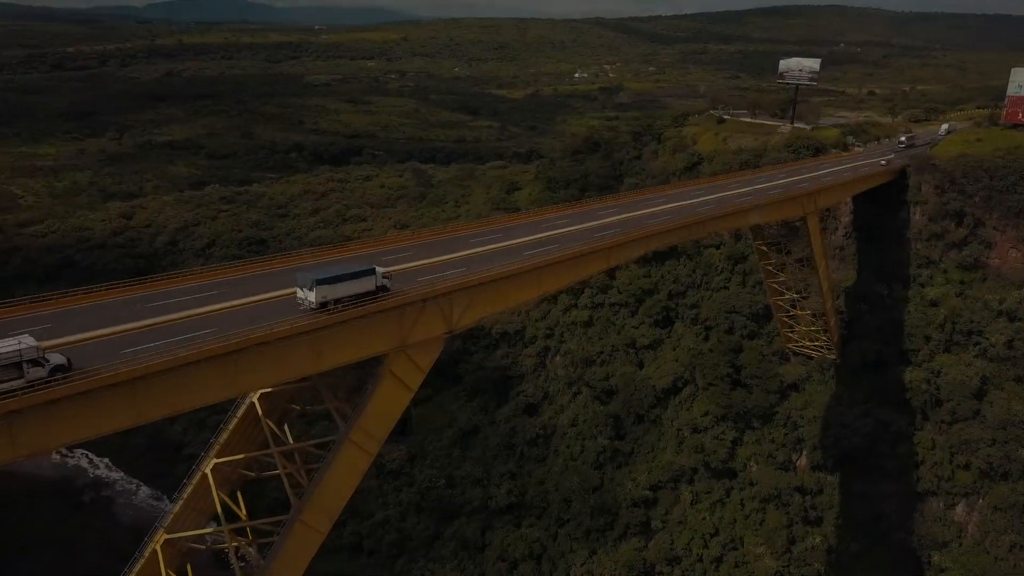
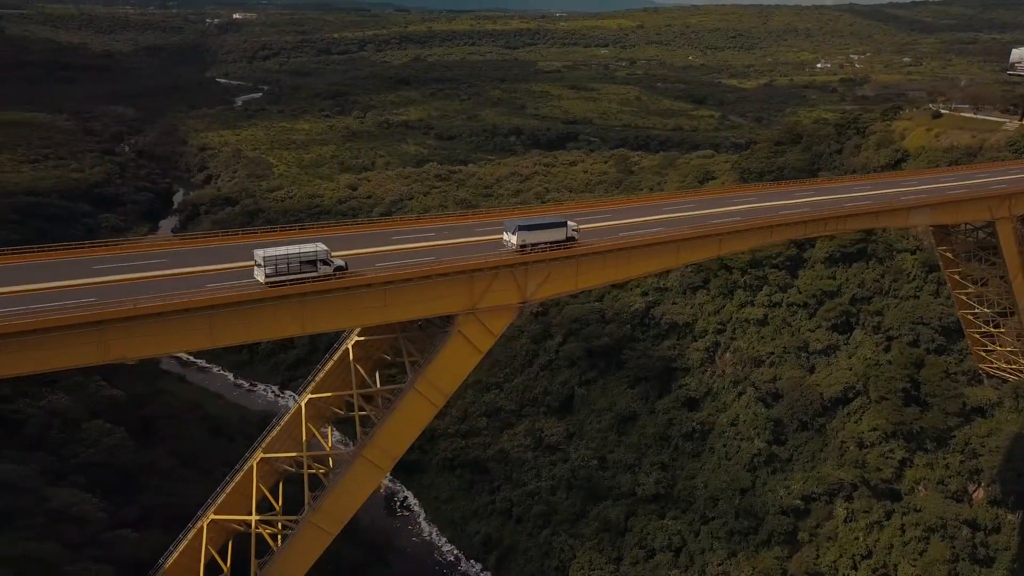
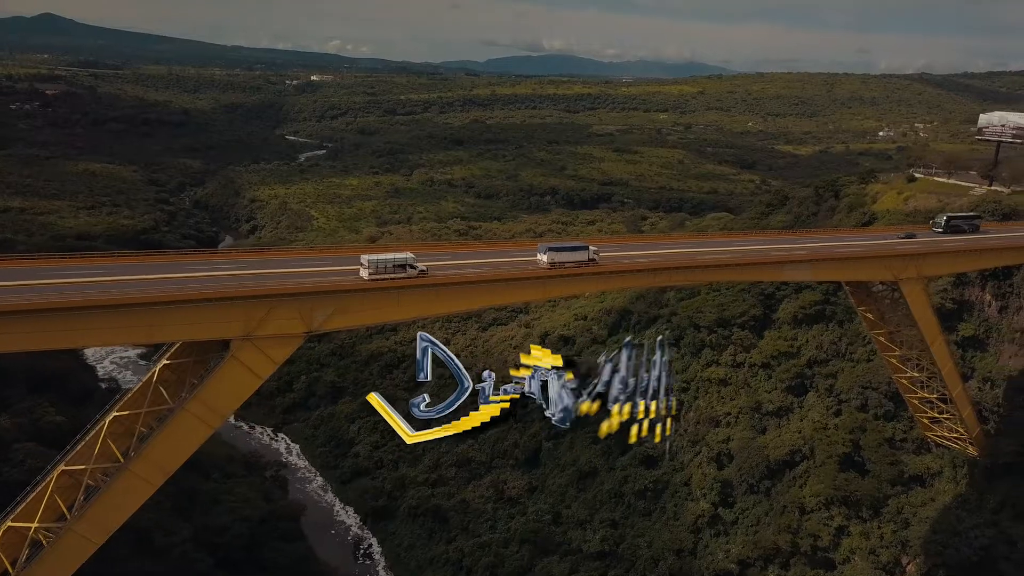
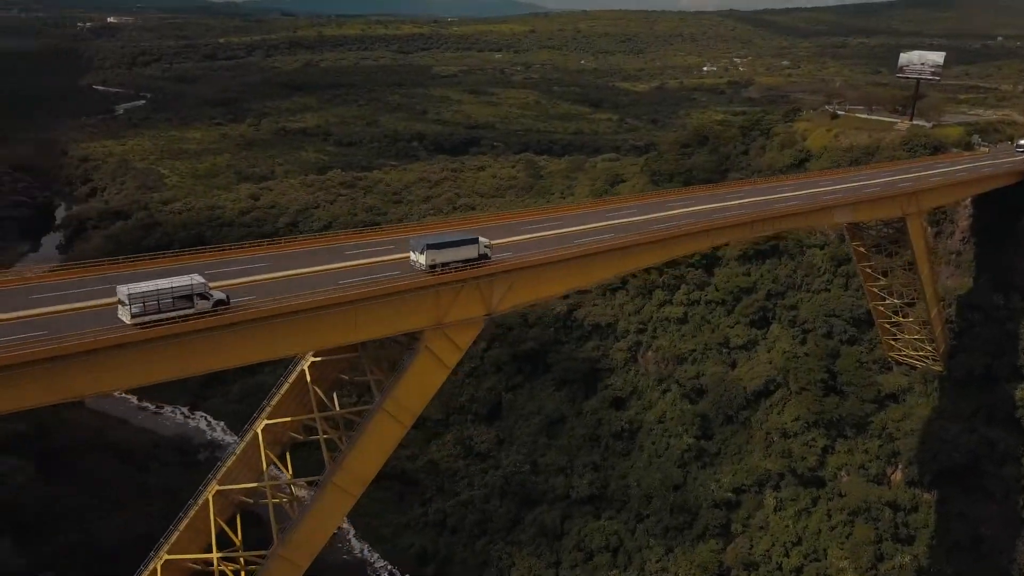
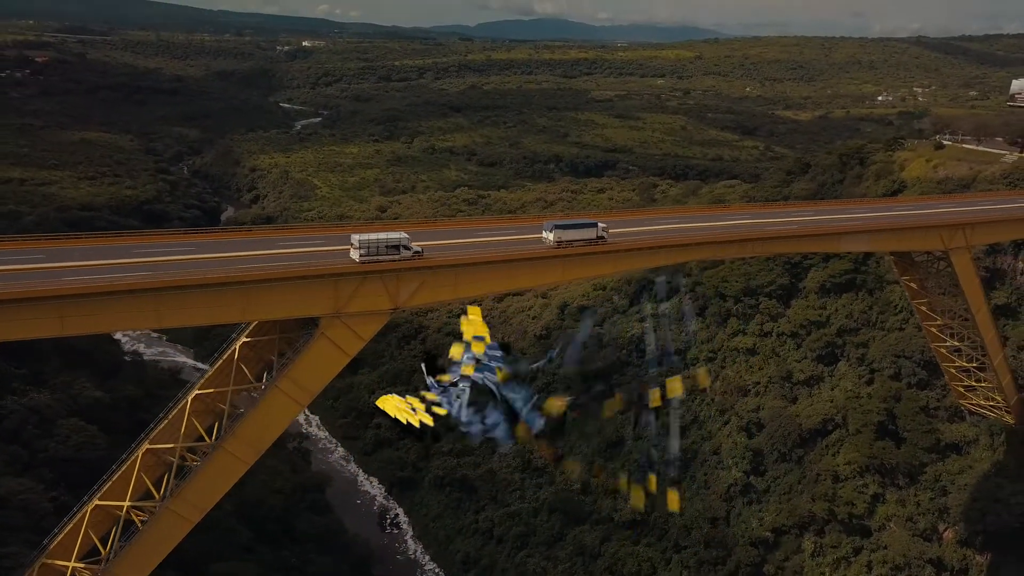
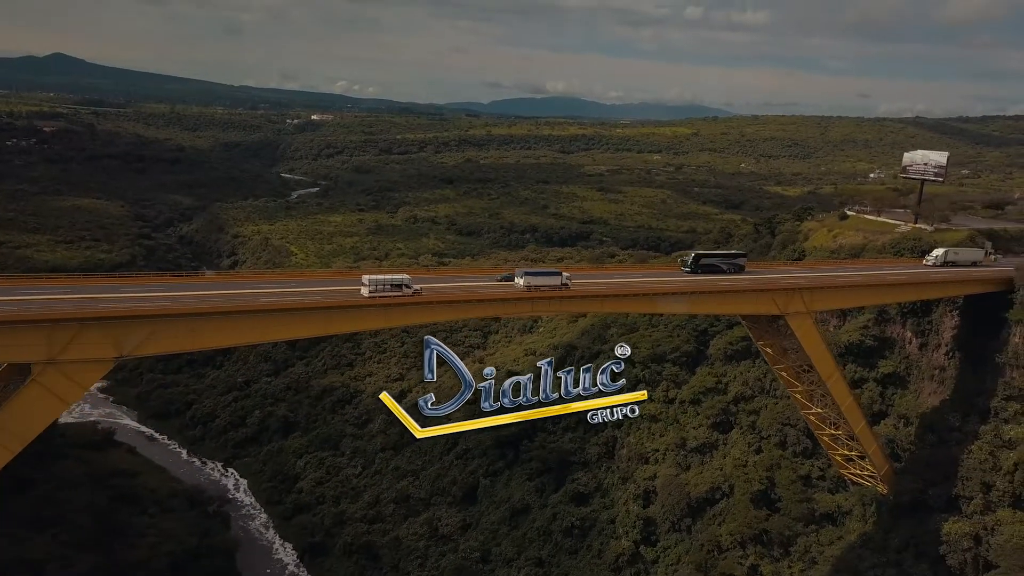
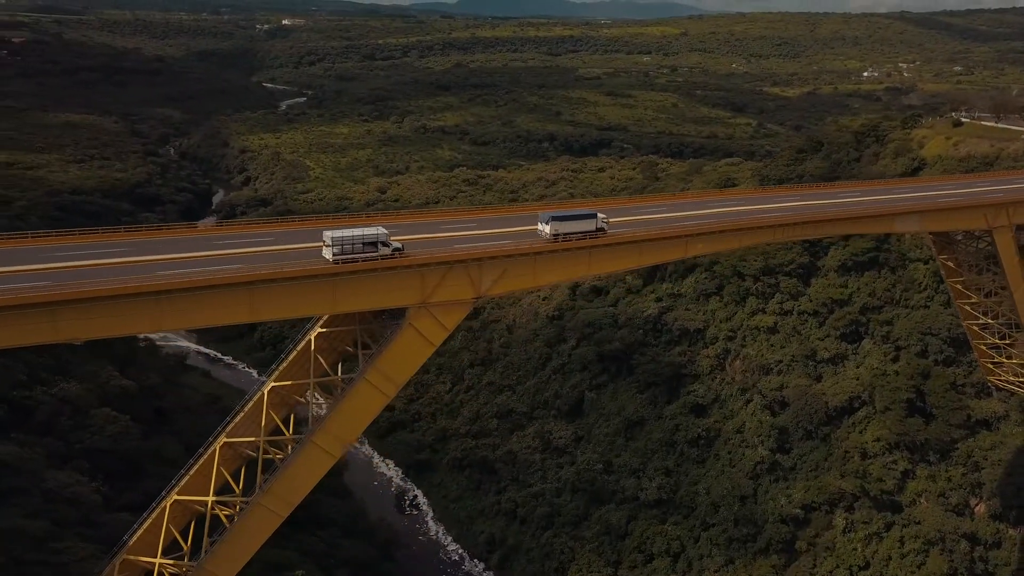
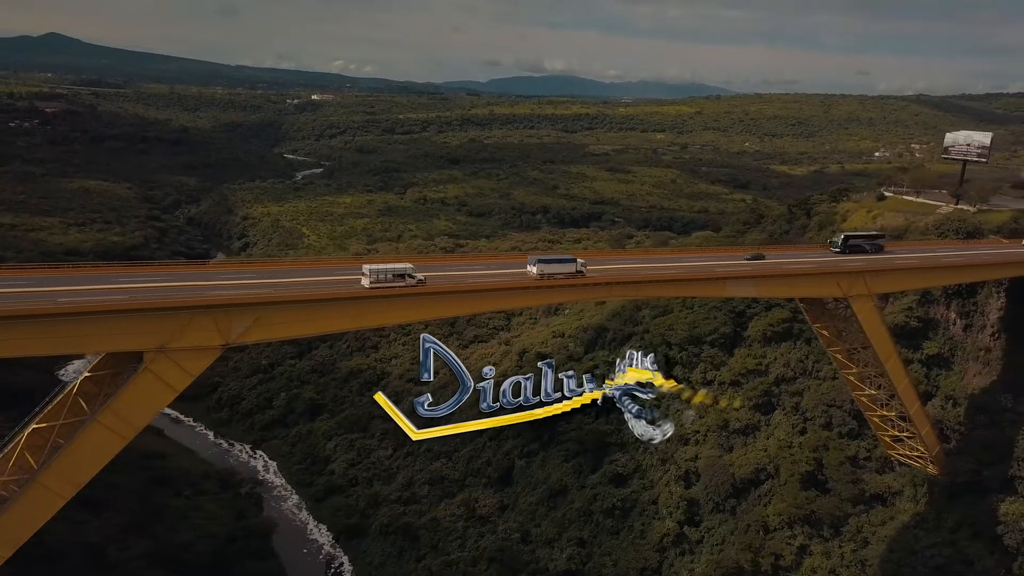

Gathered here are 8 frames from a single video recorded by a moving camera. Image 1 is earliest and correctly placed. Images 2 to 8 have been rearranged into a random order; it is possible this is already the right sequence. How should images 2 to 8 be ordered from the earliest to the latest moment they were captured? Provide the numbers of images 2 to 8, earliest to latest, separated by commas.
4, 2, 7, 5, 3, 8, 6
